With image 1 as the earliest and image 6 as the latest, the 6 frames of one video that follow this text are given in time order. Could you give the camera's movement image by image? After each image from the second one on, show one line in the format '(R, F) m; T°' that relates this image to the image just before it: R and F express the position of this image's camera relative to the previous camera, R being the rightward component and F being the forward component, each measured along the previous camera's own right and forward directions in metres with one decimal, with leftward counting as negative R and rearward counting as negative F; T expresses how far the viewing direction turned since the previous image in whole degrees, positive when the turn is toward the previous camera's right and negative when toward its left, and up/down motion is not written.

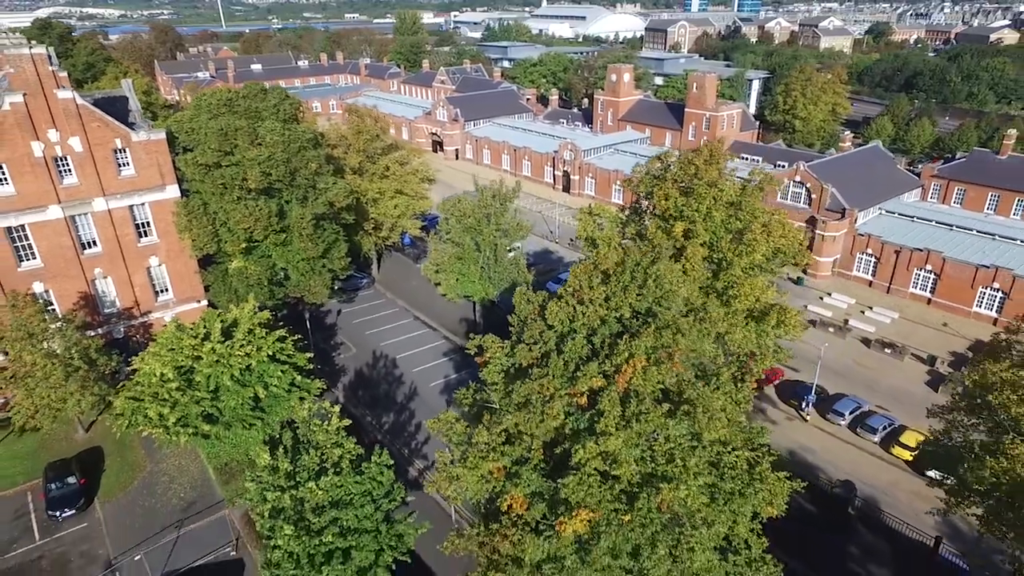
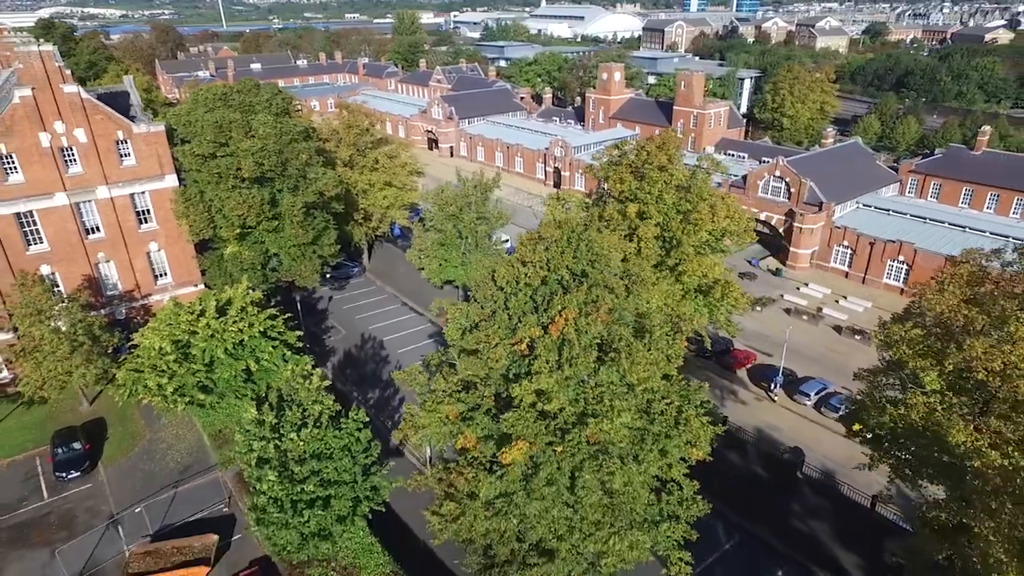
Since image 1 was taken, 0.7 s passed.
(+1.1, -2.1) m; 0°
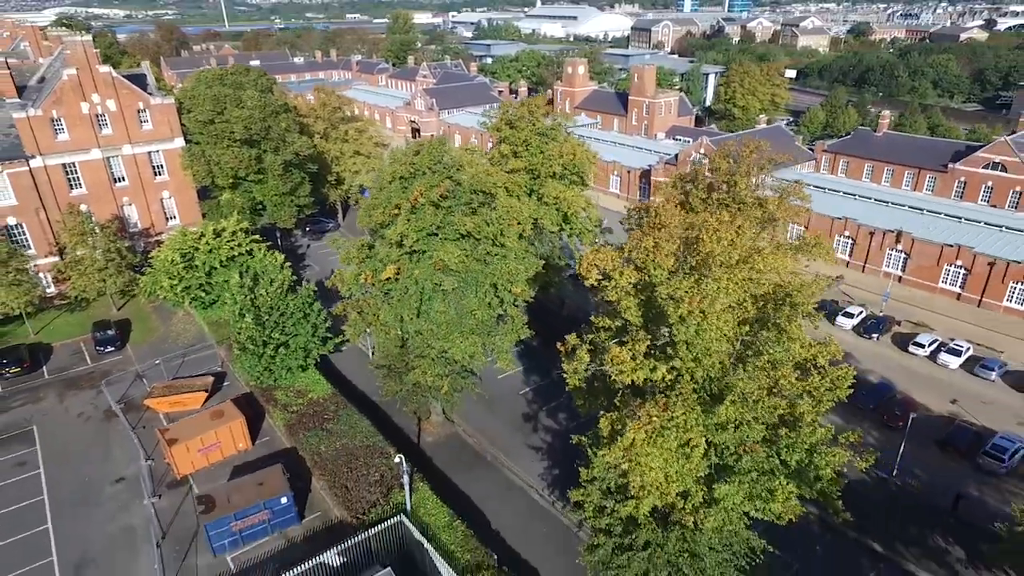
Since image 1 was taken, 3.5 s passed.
(+4.4, -9.9) m; 0°
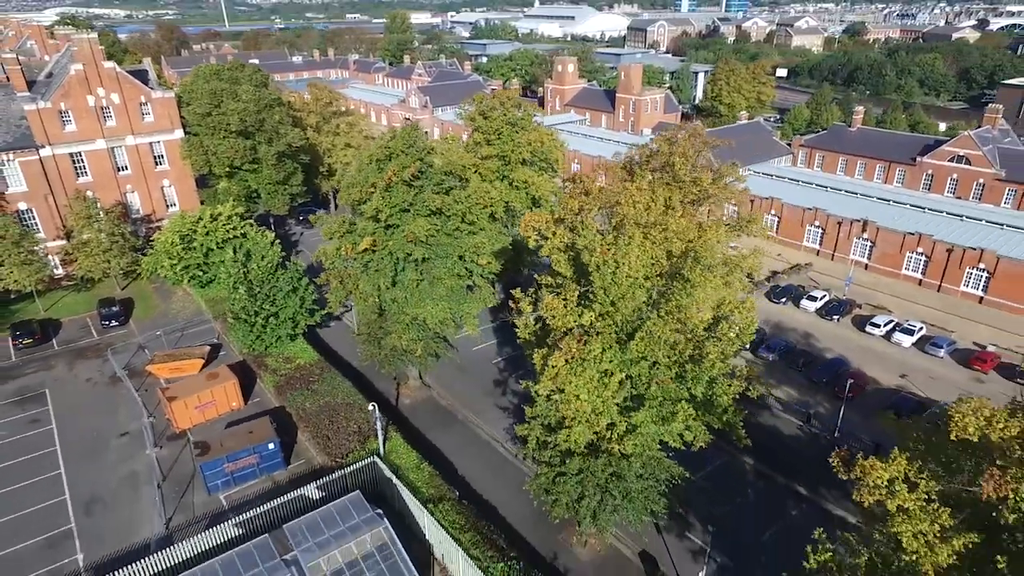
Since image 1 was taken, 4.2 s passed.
(+1.4, -2.9) m; 0°
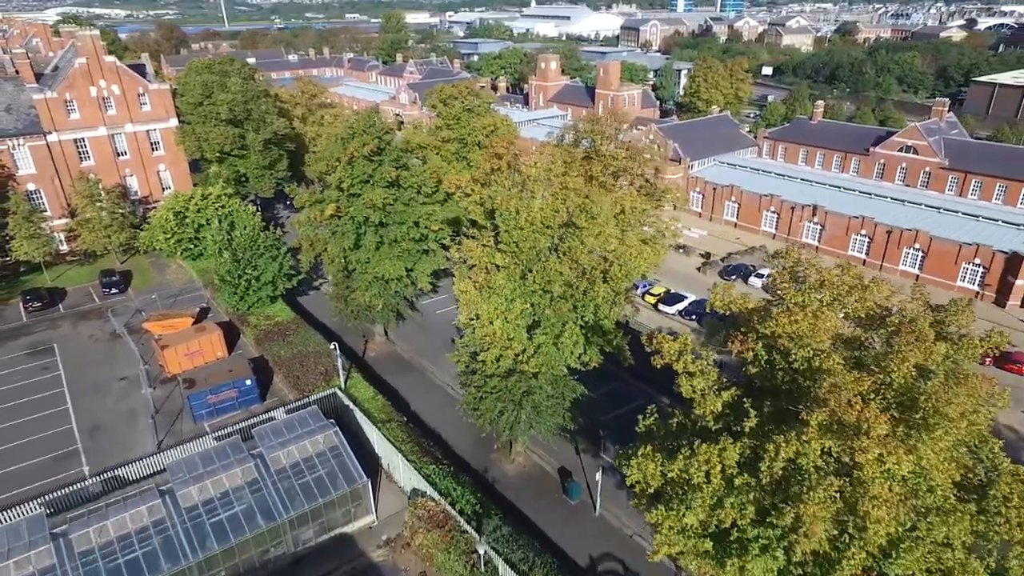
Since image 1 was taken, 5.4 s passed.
(+2.5, -4.5) m; 0°
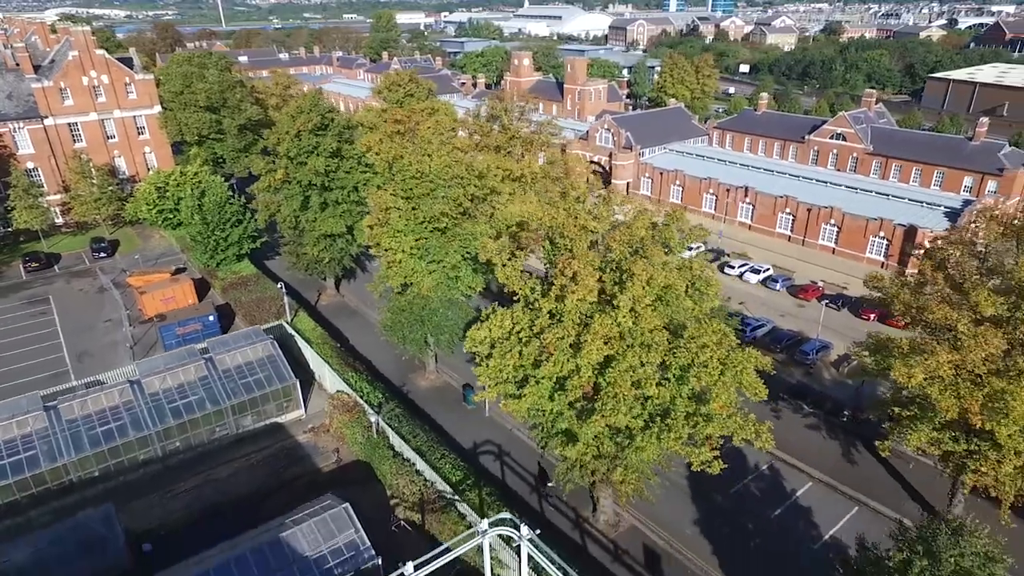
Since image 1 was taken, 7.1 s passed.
(+4.2, -6.3) m; 0°
